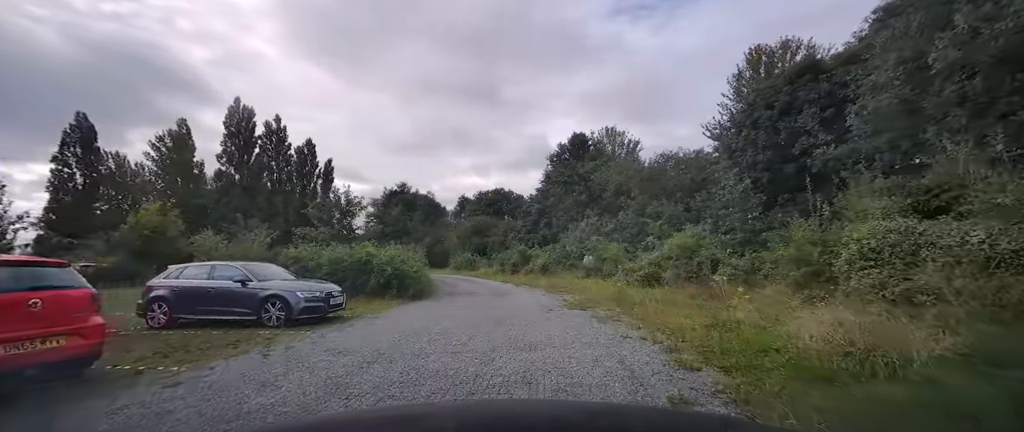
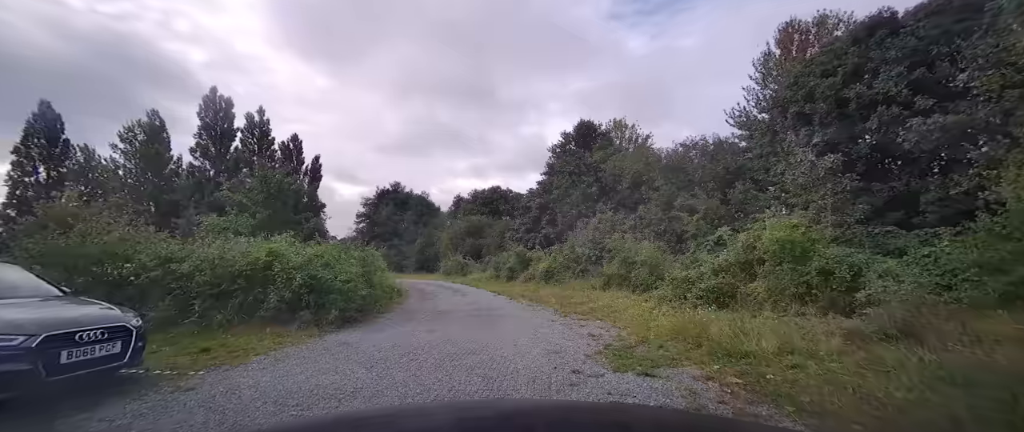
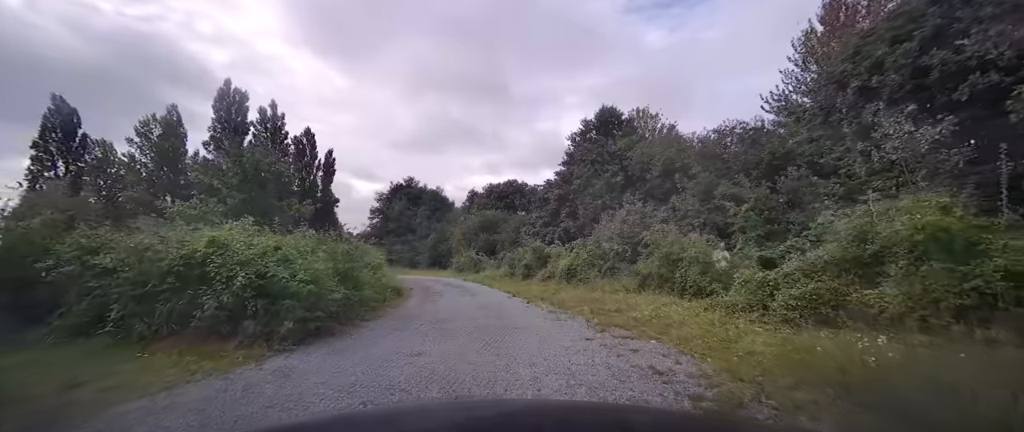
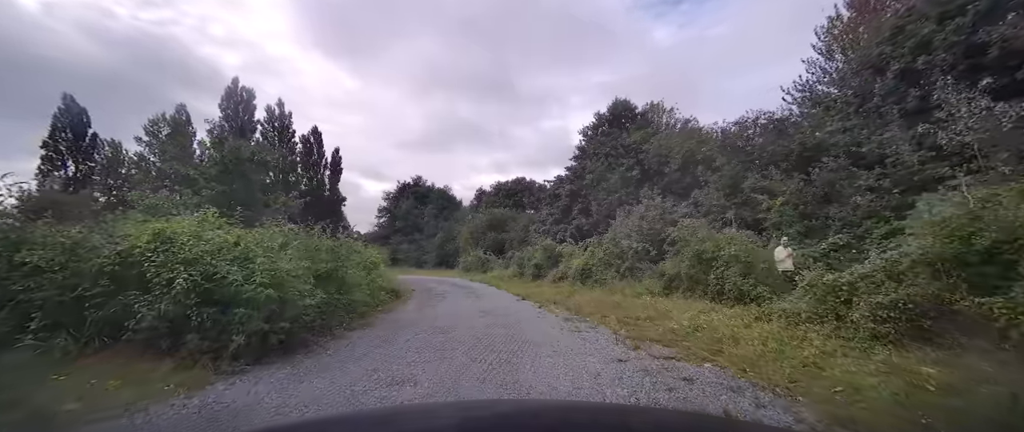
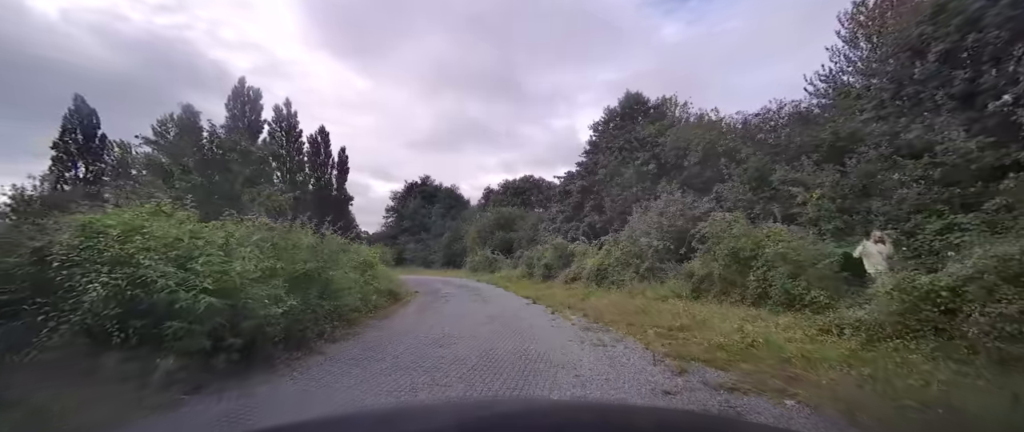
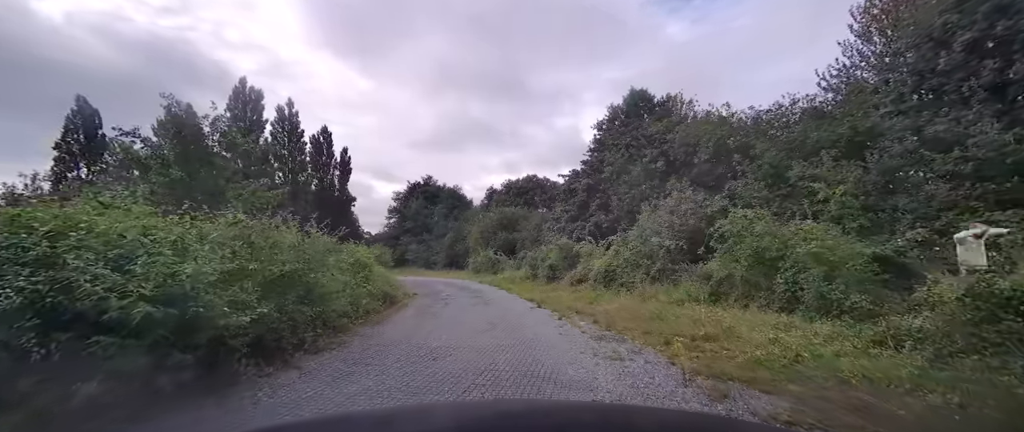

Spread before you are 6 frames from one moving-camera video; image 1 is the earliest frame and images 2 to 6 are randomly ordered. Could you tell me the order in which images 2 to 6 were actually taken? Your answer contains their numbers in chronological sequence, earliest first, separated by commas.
2, 3, 4, 5, 6
